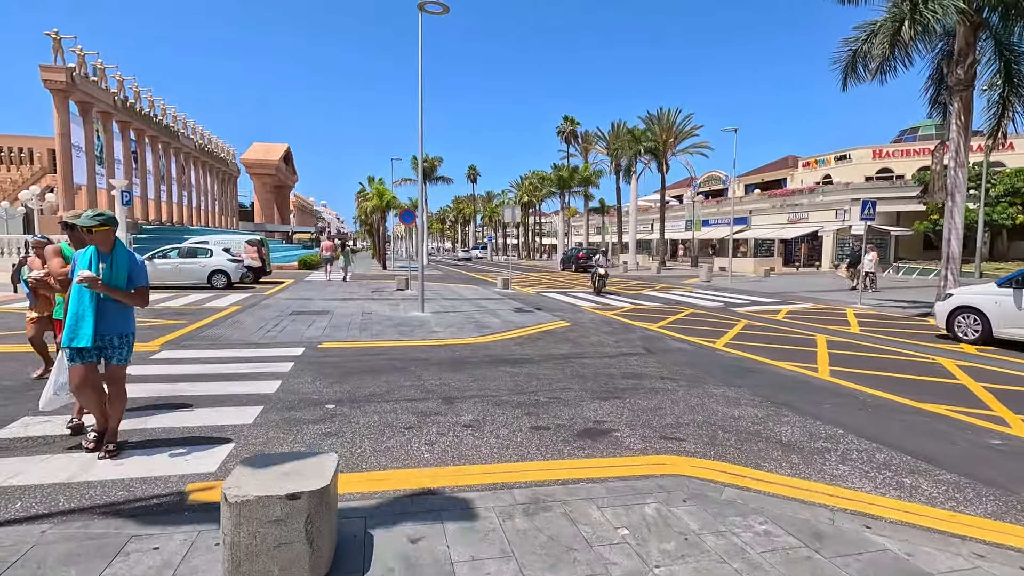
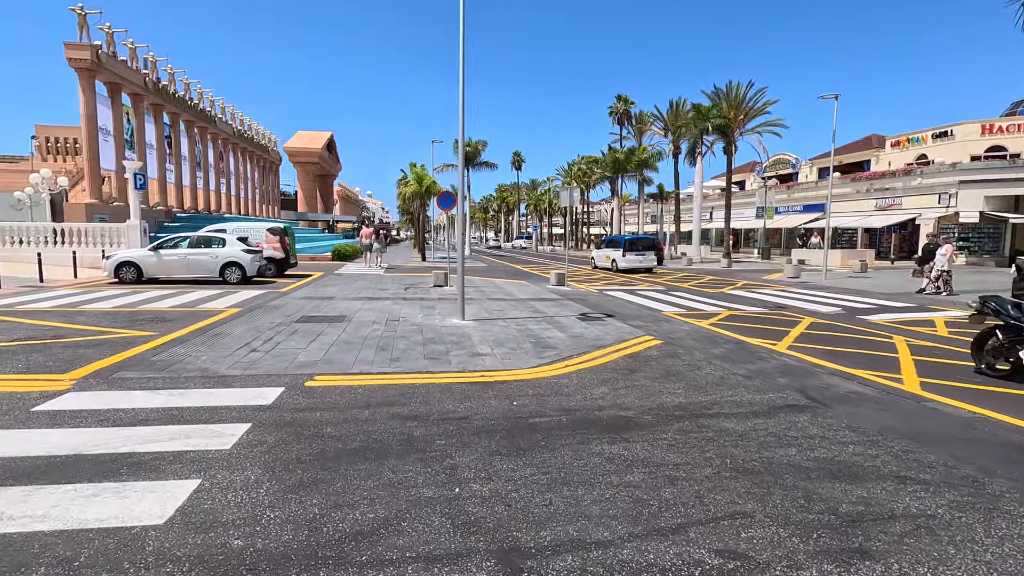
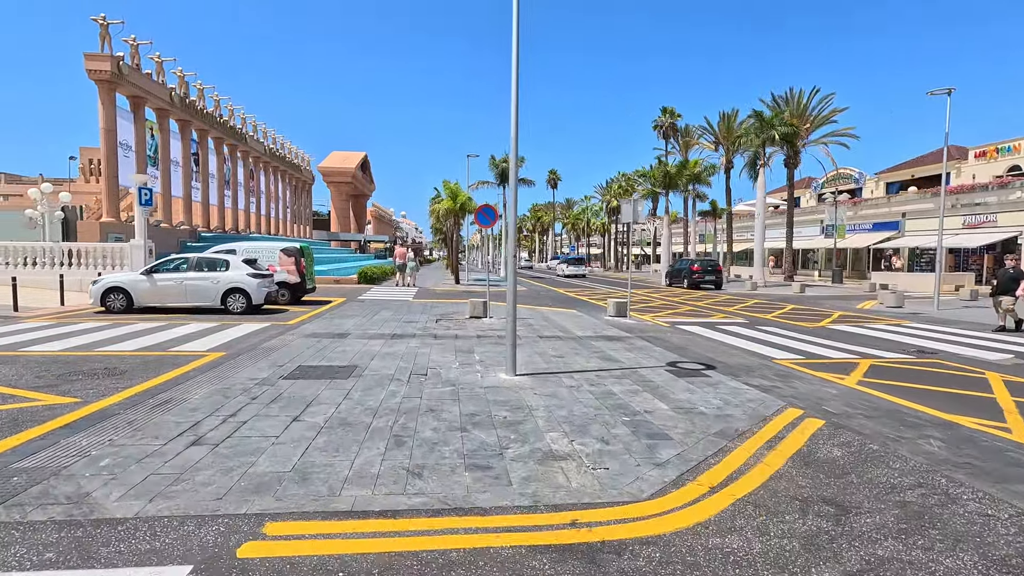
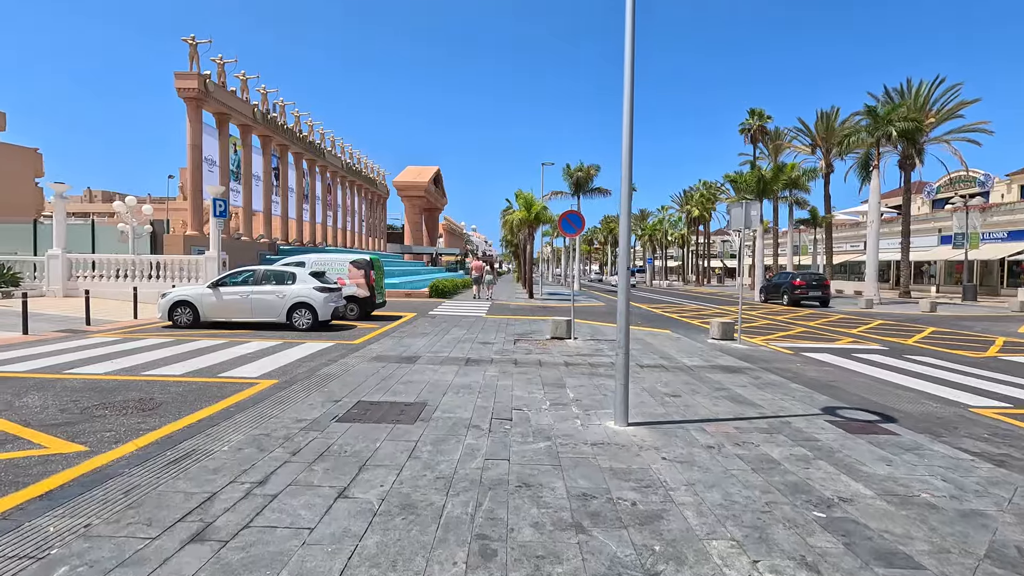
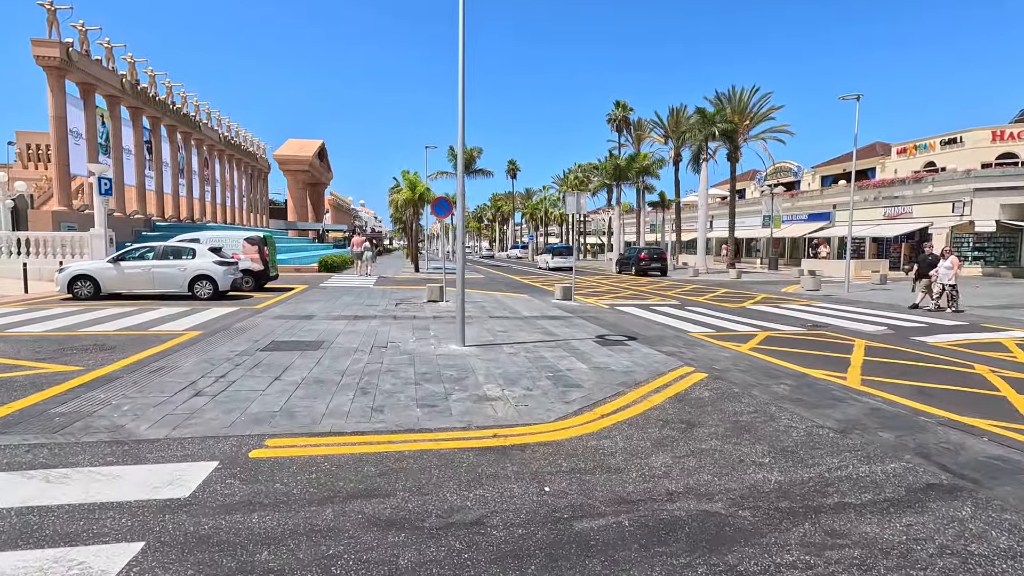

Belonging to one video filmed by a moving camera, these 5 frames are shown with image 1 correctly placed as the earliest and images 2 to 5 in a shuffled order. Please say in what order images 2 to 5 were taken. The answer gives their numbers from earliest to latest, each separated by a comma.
2, 5, 3, 4
